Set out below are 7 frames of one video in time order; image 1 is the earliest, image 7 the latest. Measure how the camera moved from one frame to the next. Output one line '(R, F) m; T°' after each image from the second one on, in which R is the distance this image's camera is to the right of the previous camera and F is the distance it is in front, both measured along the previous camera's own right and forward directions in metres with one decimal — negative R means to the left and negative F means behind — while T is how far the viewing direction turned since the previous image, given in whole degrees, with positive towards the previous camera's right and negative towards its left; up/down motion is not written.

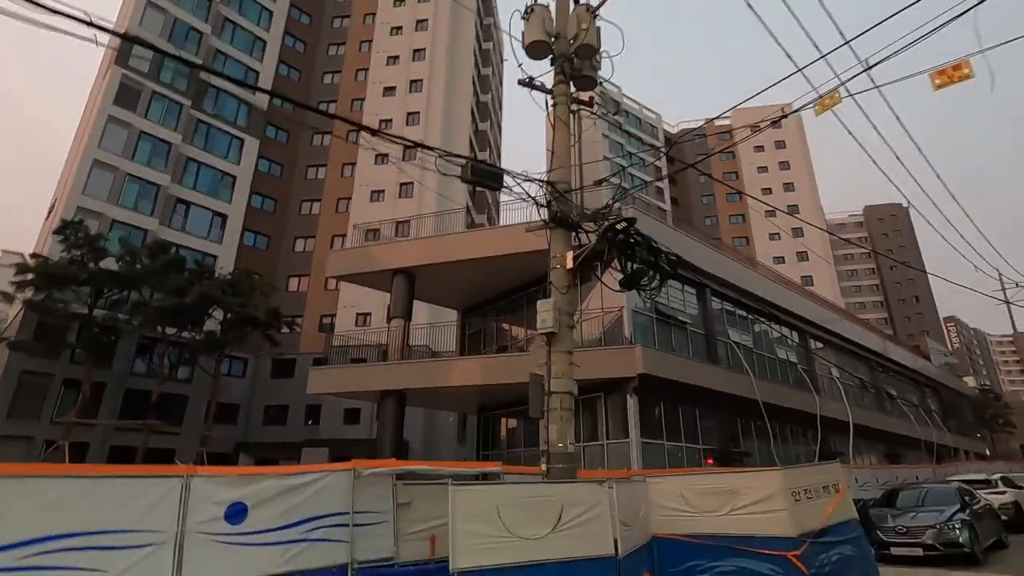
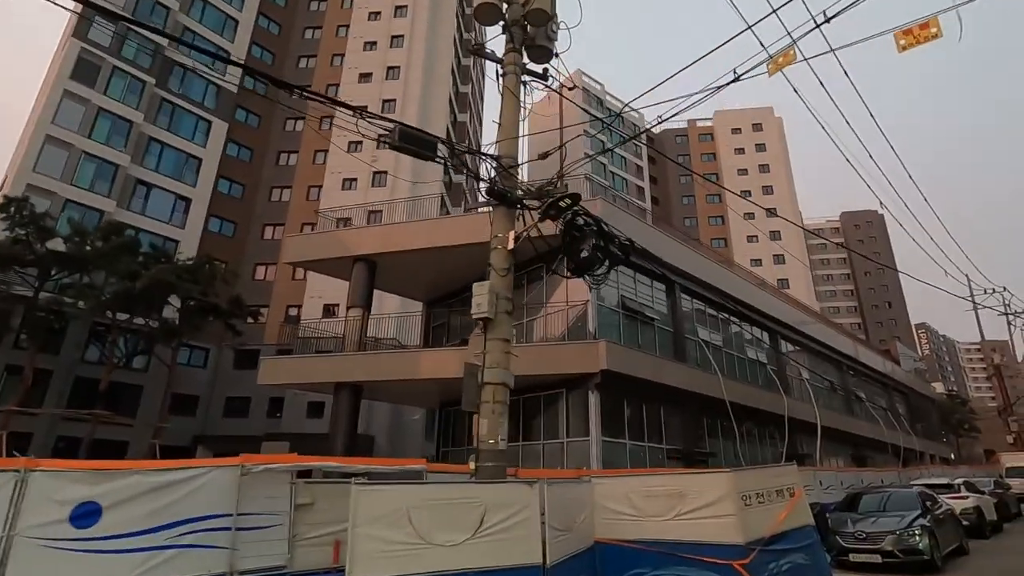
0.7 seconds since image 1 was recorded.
(+0.6, +0.6) m; +2°
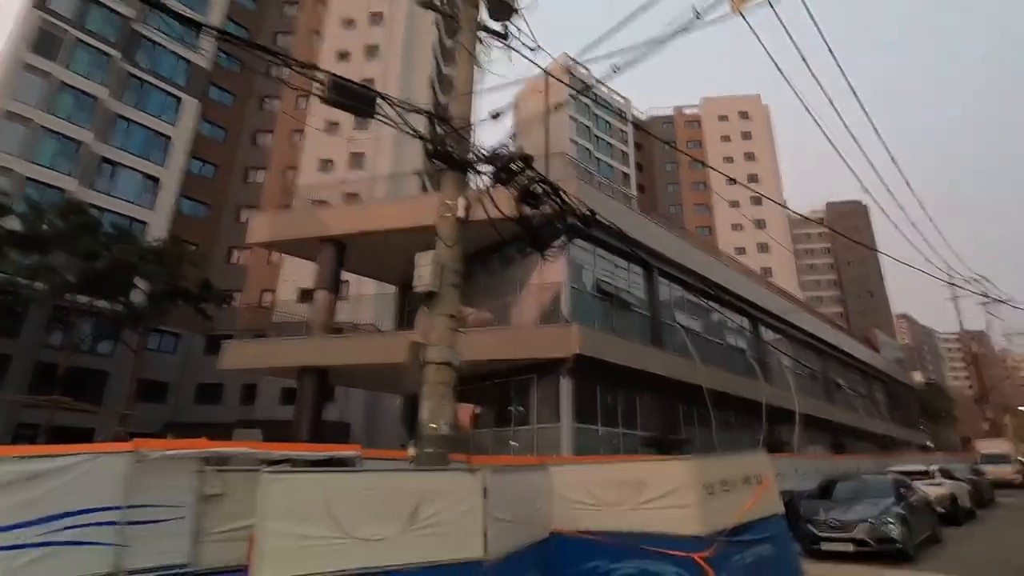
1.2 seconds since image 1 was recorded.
(+0.5, +0.5) m; +1°
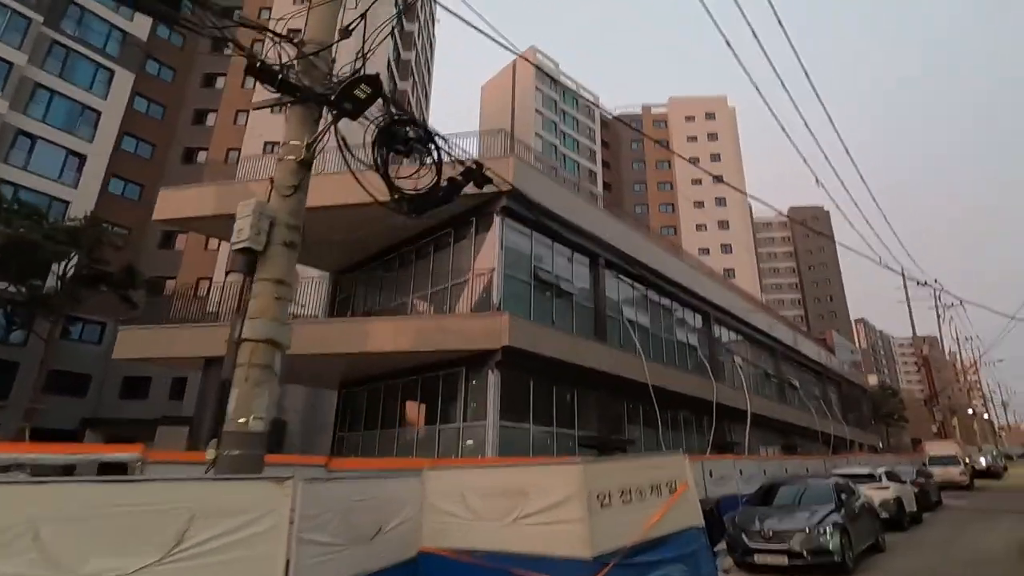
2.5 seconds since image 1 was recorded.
(+1.1, +1.2) m; +3°
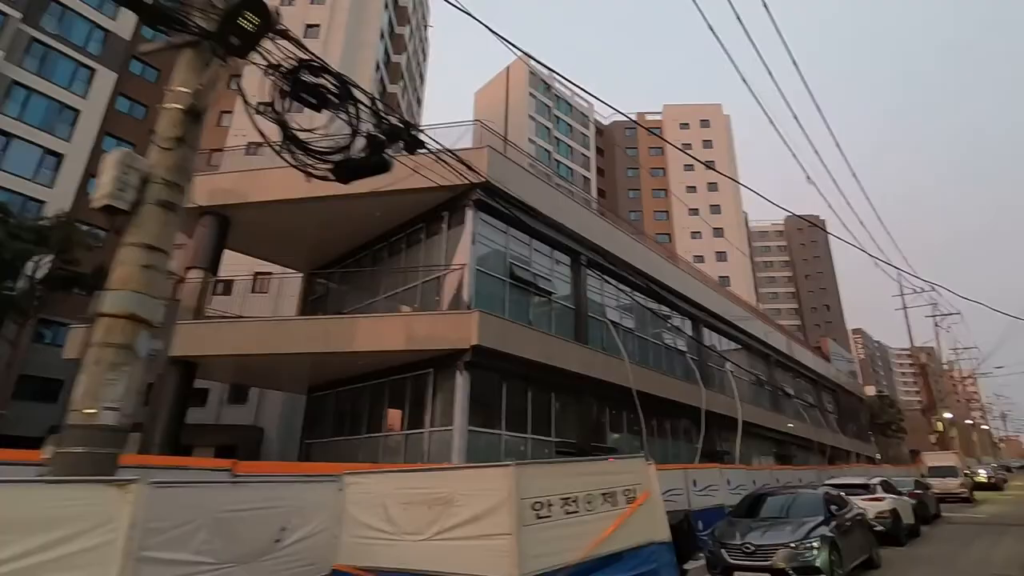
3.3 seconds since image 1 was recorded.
(+0.6, +0.7) m; 0°
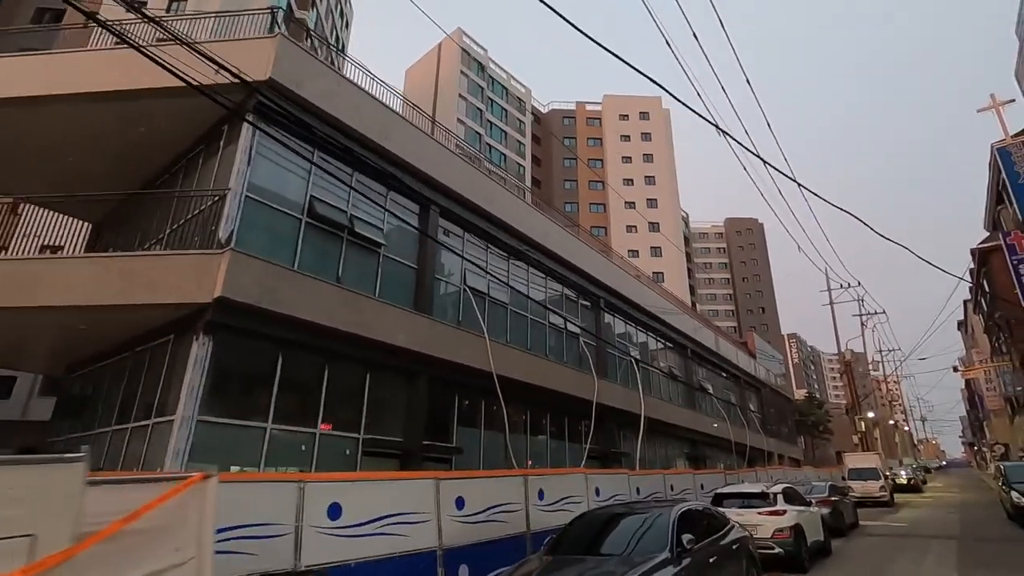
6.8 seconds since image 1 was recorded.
(+2.9, +3.2) m; +5°
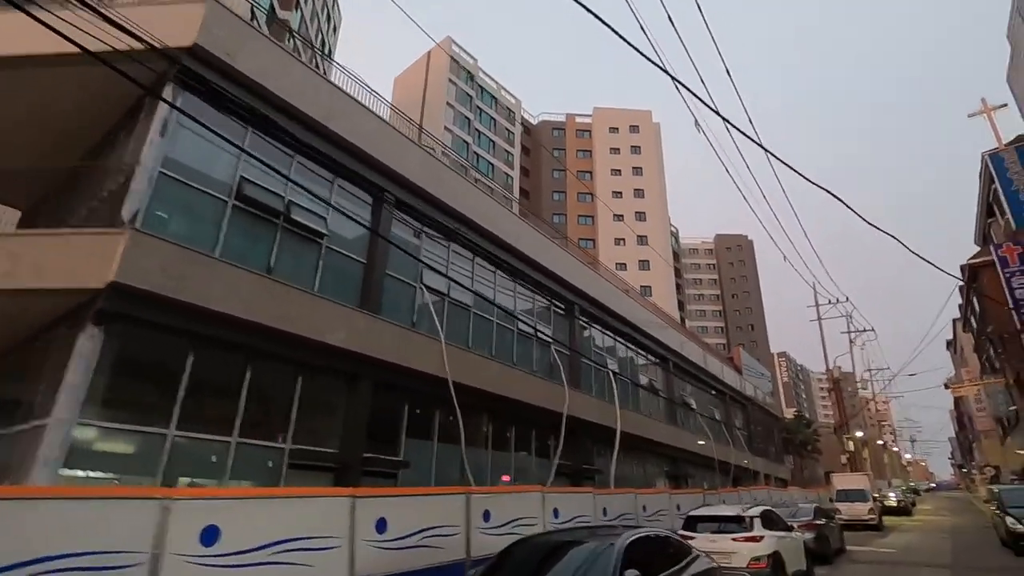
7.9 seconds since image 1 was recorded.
(+0.7, +1.0) m; +1°
